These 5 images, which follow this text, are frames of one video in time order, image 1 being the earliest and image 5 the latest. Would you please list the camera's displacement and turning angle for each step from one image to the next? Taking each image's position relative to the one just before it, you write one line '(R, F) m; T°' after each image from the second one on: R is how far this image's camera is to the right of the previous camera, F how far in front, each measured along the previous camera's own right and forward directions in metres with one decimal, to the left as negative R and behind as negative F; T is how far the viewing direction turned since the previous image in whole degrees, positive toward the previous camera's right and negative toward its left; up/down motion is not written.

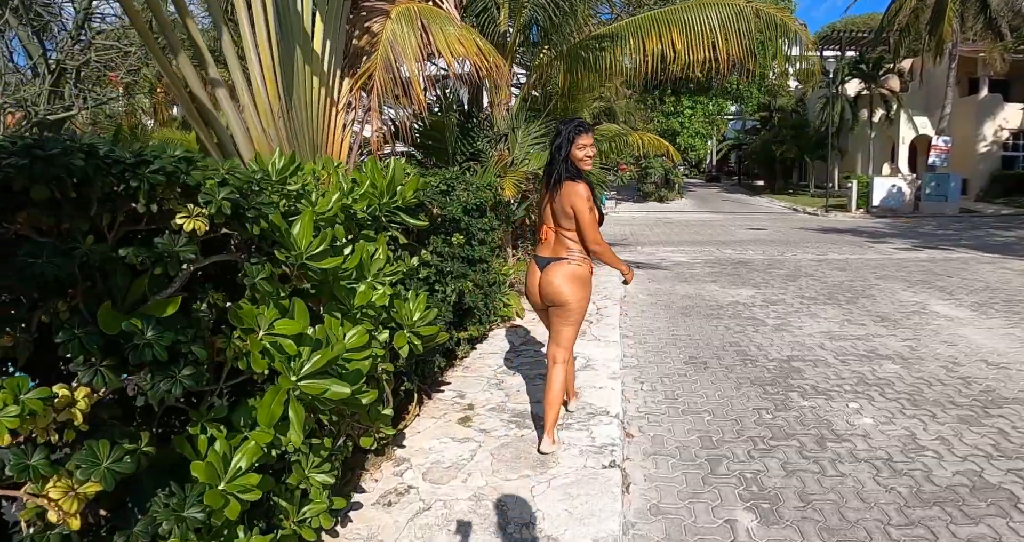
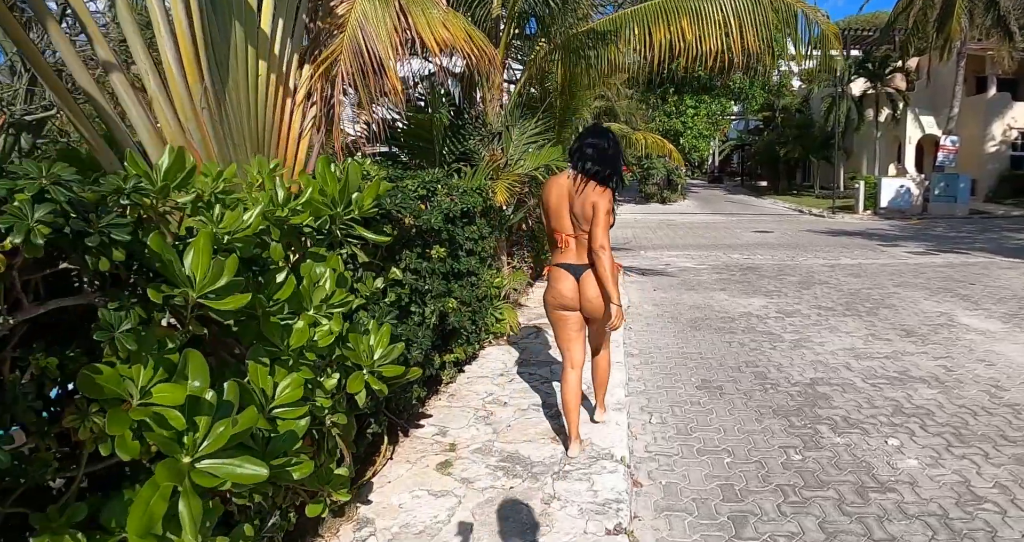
(+0.1, +0.6) m; 0°
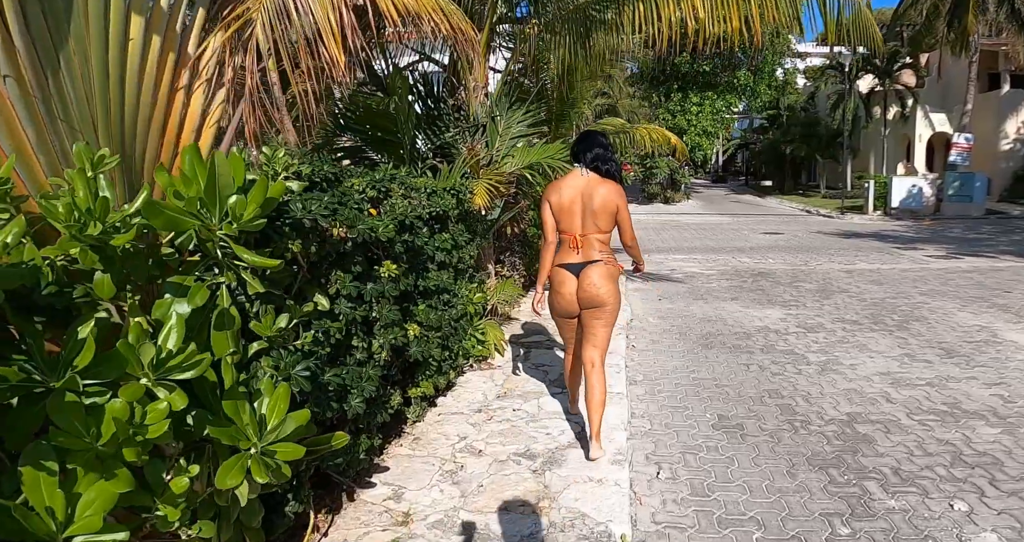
(+0.2, +0.9) m; 0°
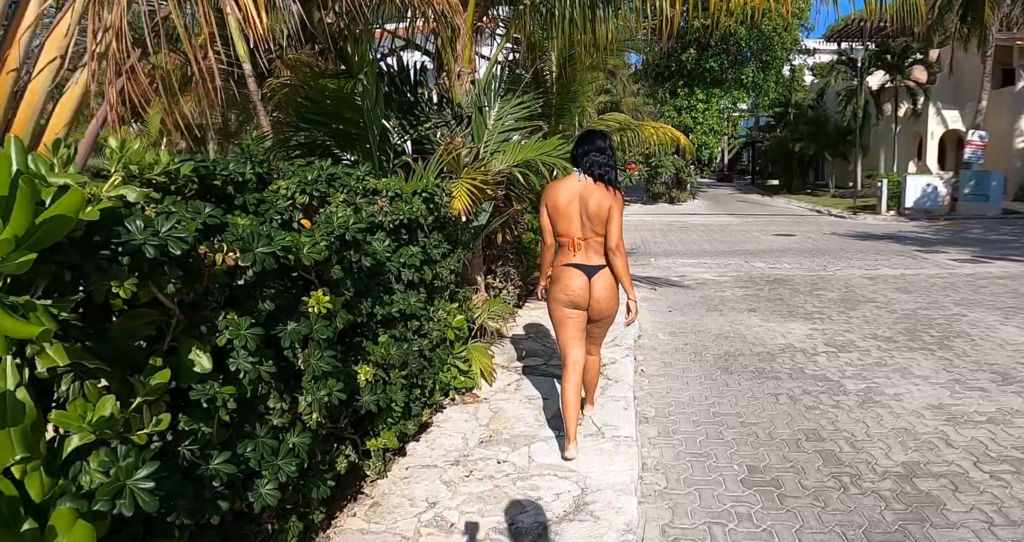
(+0.1, +0.8) m; 0°
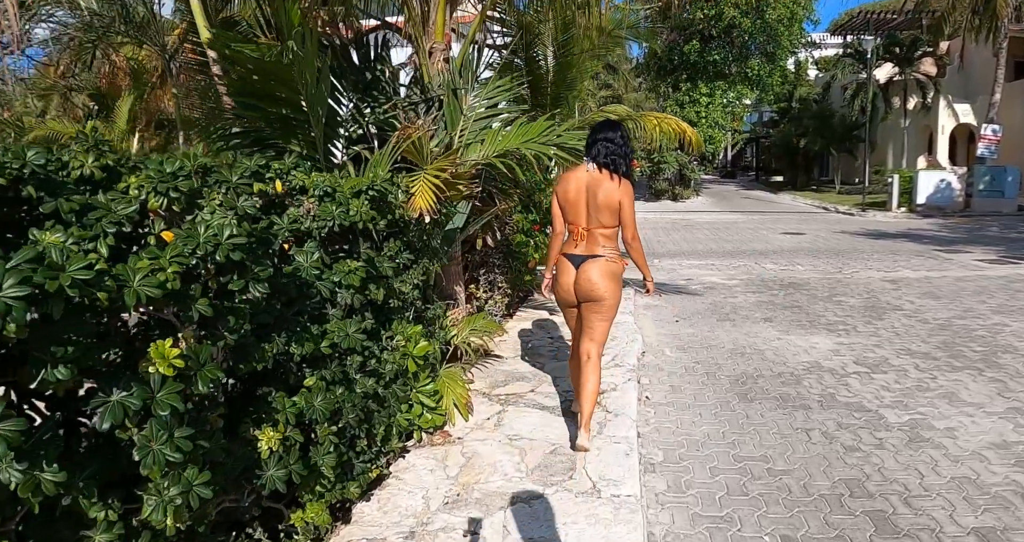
(+0.1, +0.8) m; 0°
